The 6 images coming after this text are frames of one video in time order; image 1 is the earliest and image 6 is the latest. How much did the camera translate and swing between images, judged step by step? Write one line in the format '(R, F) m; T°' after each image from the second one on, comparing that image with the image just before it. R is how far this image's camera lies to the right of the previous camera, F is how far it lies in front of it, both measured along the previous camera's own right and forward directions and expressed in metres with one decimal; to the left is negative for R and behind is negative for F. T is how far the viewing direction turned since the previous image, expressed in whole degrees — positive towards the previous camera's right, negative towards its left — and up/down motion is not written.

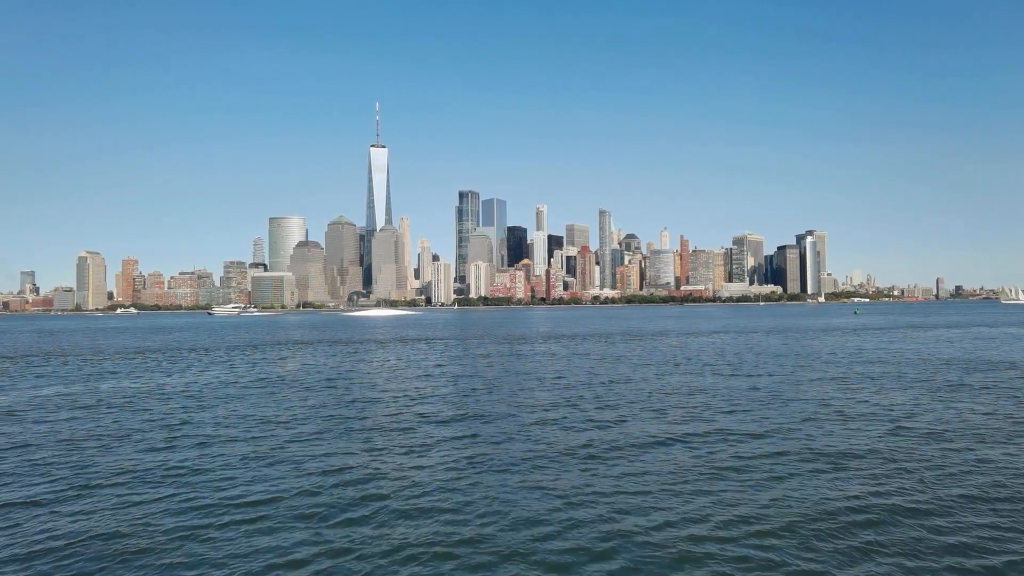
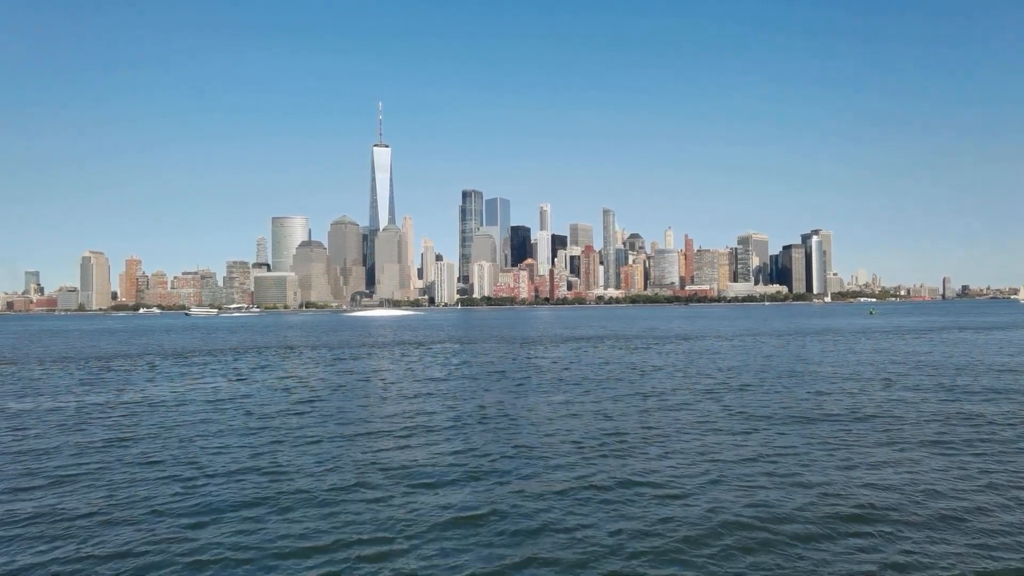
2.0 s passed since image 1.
(-0.4, +5.2) m; 0°
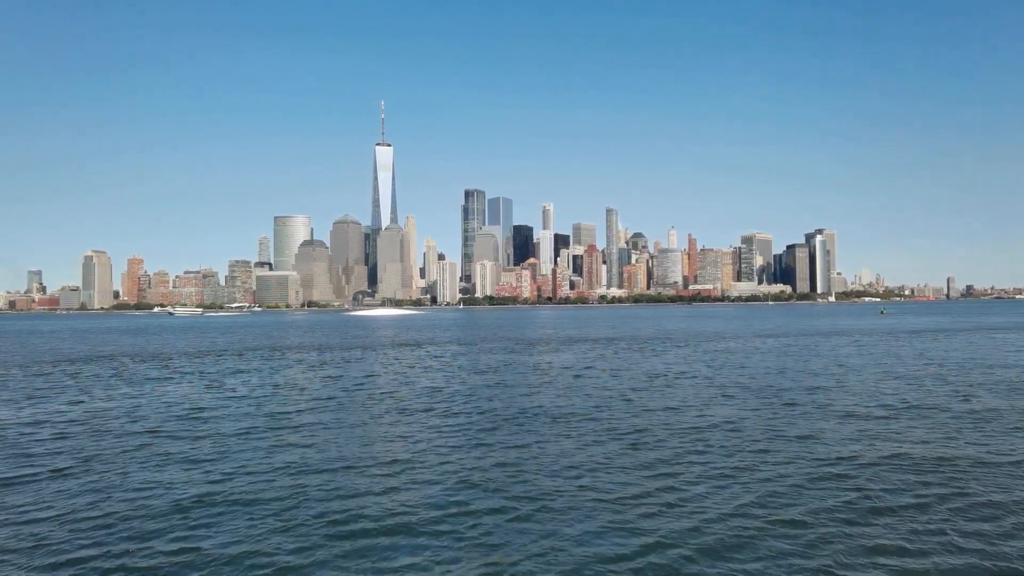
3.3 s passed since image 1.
(-0.3, +3.8) m; 0°
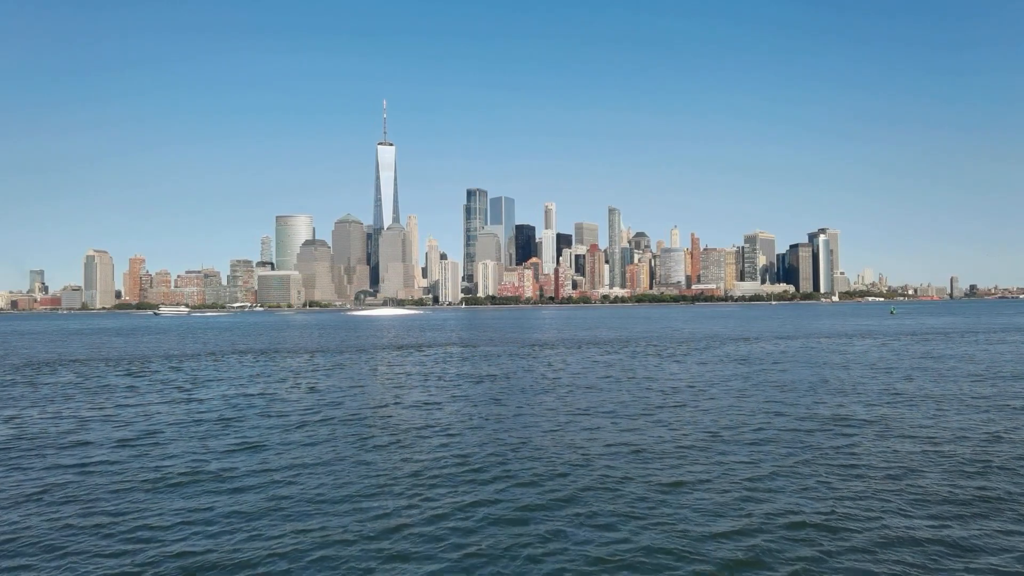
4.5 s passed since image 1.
(-0.3, +3.4) m; 0°
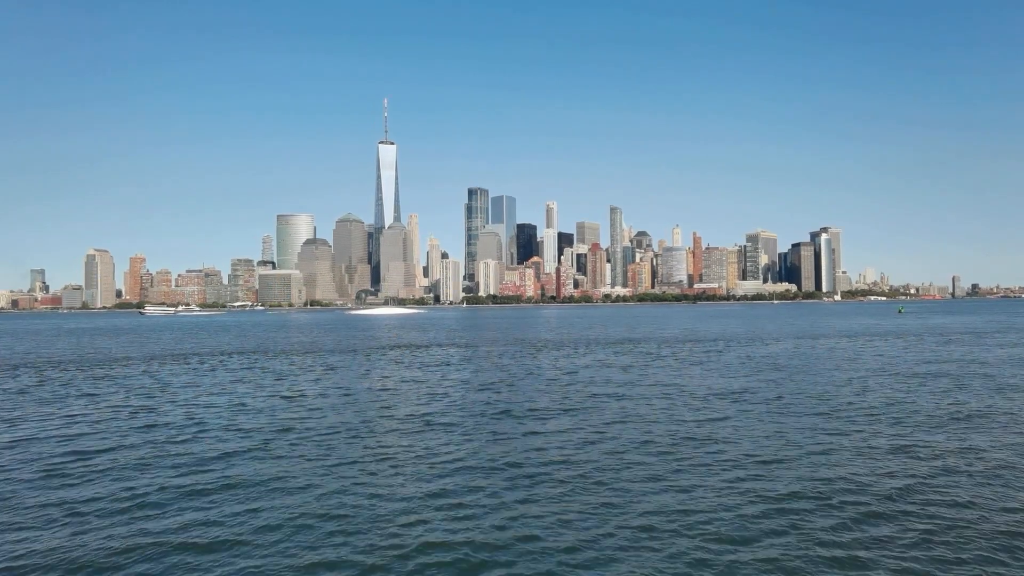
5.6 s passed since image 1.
(-0.4, +3.1) m; 0°
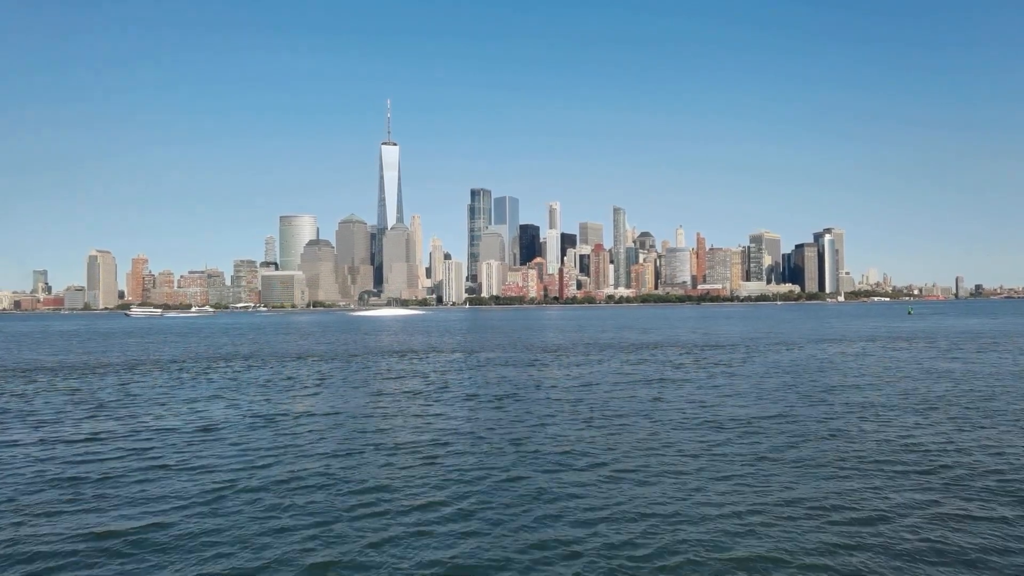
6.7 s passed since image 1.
(-0.8, +2.4) m; 0°
